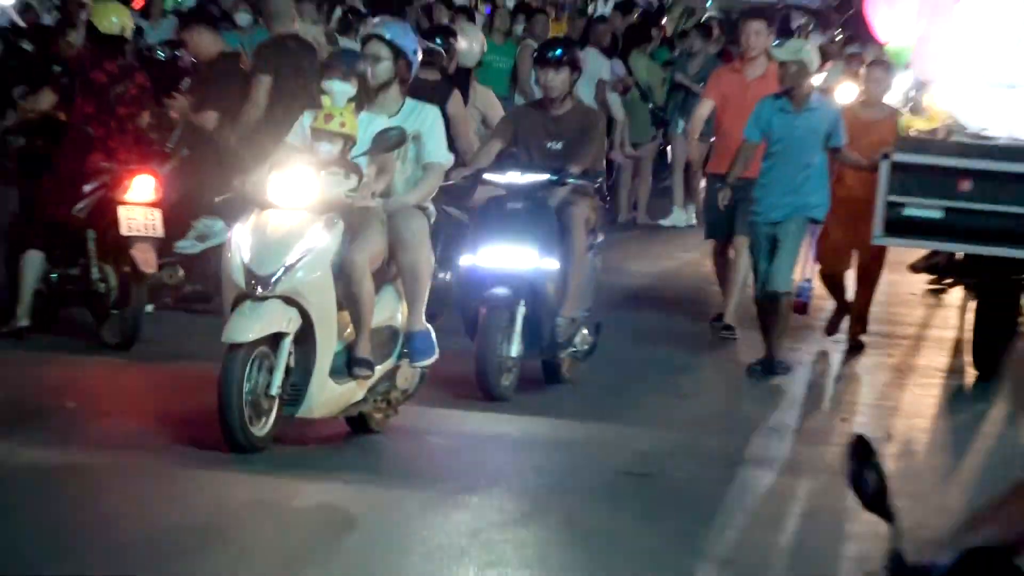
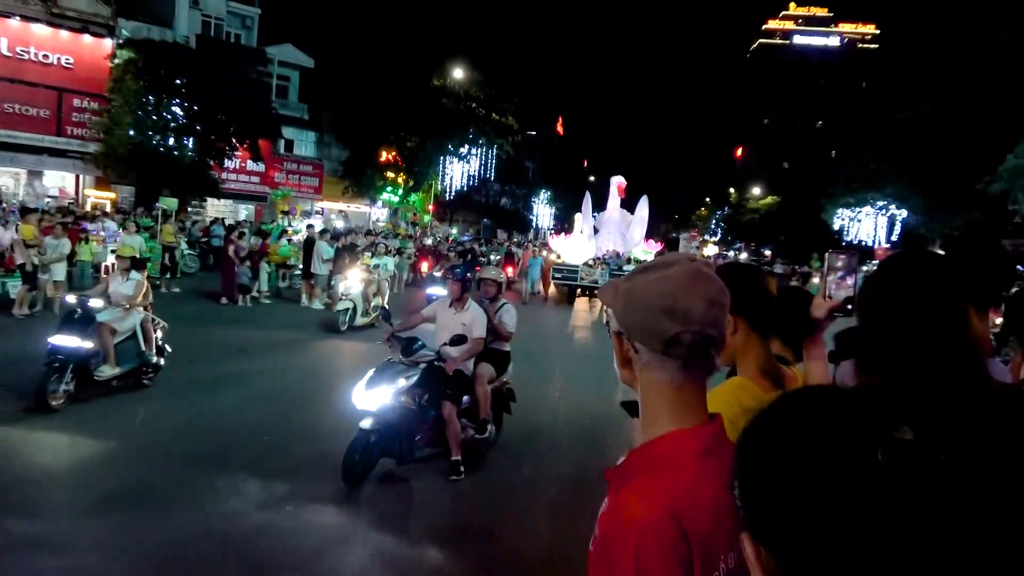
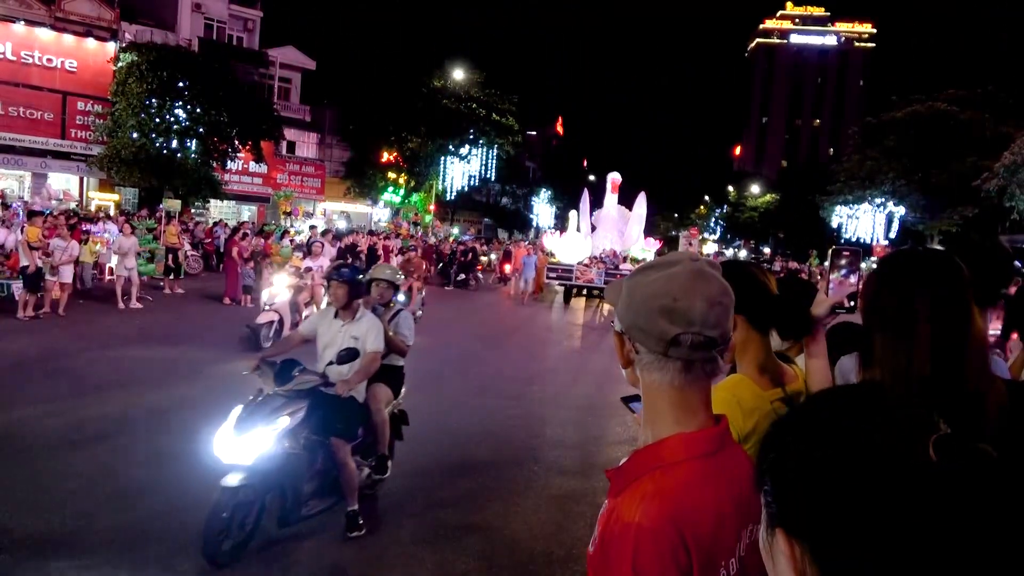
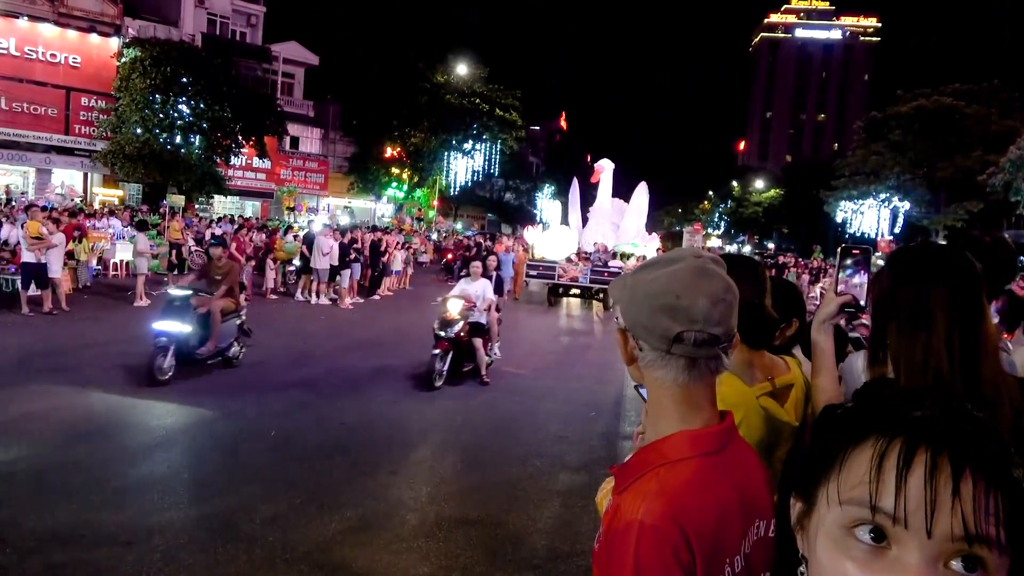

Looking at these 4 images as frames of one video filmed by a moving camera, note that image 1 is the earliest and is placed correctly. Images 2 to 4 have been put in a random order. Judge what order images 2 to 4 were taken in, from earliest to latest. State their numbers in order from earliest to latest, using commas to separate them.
2, 3, 4
